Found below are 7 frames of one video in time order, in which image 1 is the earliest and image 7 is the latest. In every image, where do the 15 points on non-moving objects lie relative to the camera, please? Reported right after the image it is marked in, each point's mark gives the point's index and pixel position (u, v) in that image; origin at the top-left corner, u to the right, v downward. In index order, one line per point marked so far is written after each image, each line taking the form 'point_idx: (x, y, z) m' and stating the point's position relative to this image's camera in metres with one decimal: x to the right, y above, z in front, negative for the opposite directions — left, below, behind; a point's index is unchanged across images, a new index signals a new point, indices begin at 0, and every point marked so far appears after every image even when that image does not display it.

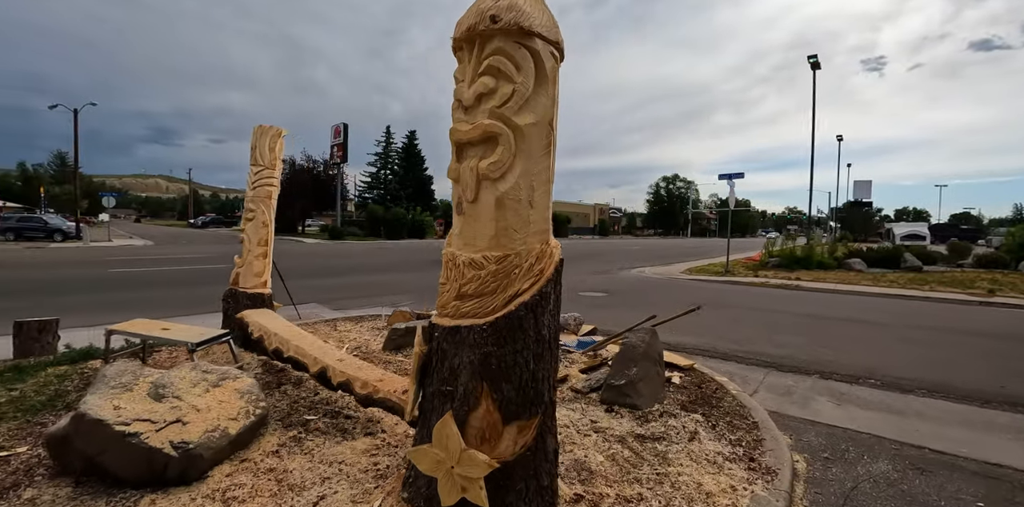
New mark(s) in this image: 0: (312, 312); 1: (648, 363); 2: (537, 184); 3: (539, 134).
0: (-2.7, -0.8, +6.7) m
1: (+1.0, -0.8, +3.6) m
2: (+0.1, +0.3, +2.1) m
3: (+0.1, +0.5, +2.0) m
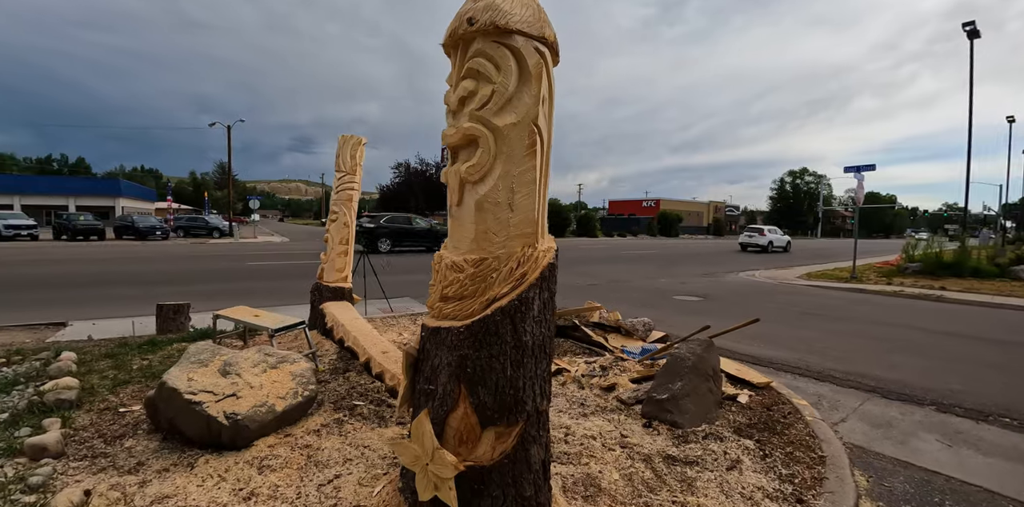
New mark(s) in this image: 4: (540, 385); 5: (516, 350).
0: (-1.6, -0.8, +7.2) m
1: (+1.3, -0.8, +3.3) m
2: (0.0, +0.3, +2.0) m
3: (0.0, +0.5, +2.0) m
4: (+0.1, -0.6, +2.1) m
5: (0.0, -0.4, +2.0) m
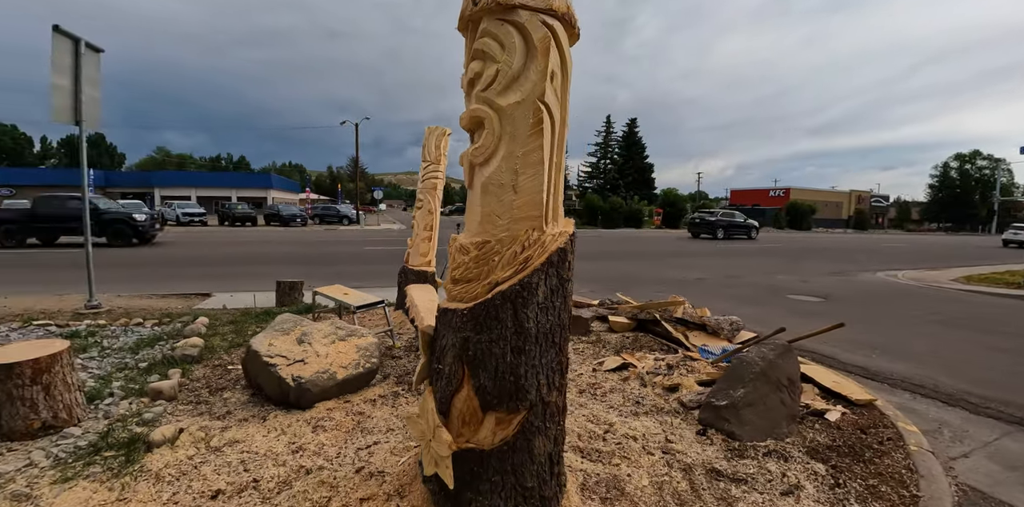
0: (-0.2, -0.6, +7.4) m
1: (+1.5, -0.8, +2.9) m
2: (0.0, +0.3, +1.9) m
3: (0.0, +0.6, +1.9) m
4: (+0.2, -0.5, +2.1) m
5: (0.0, -0.3, +2.0) m
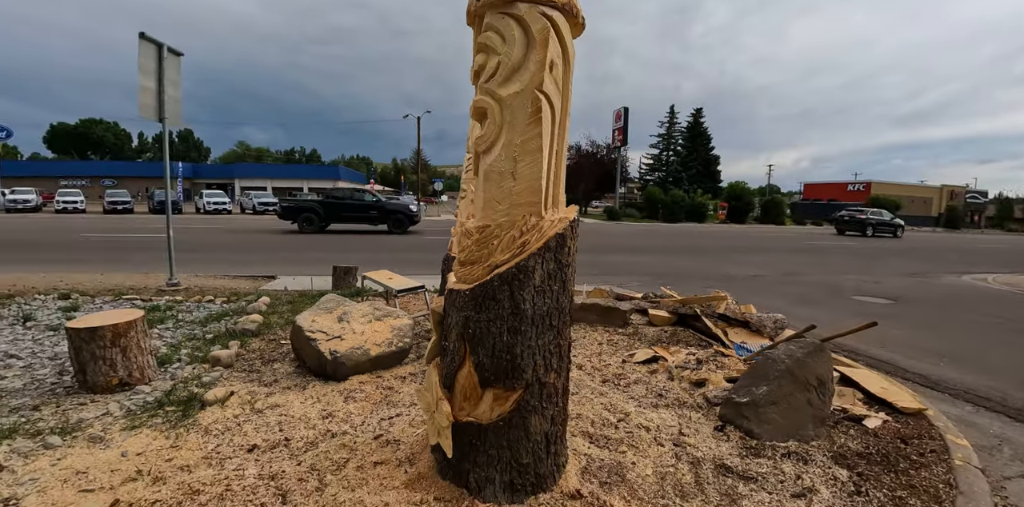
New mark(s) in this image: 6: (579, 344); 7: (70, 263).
0: (+0.5, -0.4, +7.5) m
1: (+1.6, -0.8, +2.8) m
2: (0.0, +0.4, +2.0) m
3: (0.0, +0.6, +2.0) m
4: (+0.1, -0.4, +2.1) m
5: (0.0, -0.3, +2.1) m
6: (+0.6, -0.8, +4.5) m
7: (-5.8, -0.1, +6.3) m
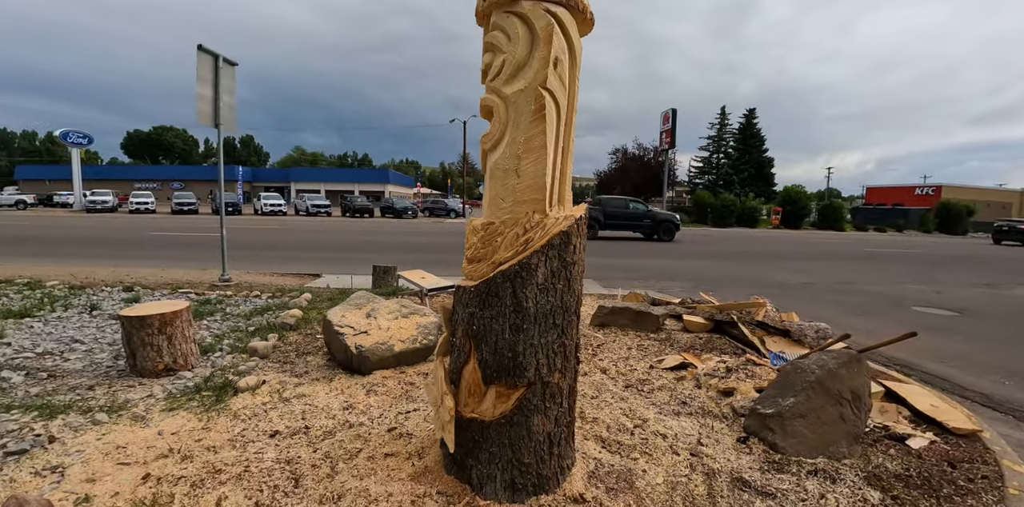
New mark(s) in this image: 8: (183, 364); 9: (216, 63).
0: (+1.0, -0.5, +7.4) m
1: (+1.7, -0.8, +2.7) m
2: (+0.1, +0.4, +2.0) m
3: (+0.1, +0.6, +2.0) m
4: (+0.2, -0.4, +2.1) m
5: (0.0, -0.3, +2.0) m
6: (+0.9, -0.9, +4.4) m
7: (-5.3, -0.1, +6.9) m
8: (-2.3, -0.8, +3.5) m
9: (-3.4, +2.2, +5.6) m
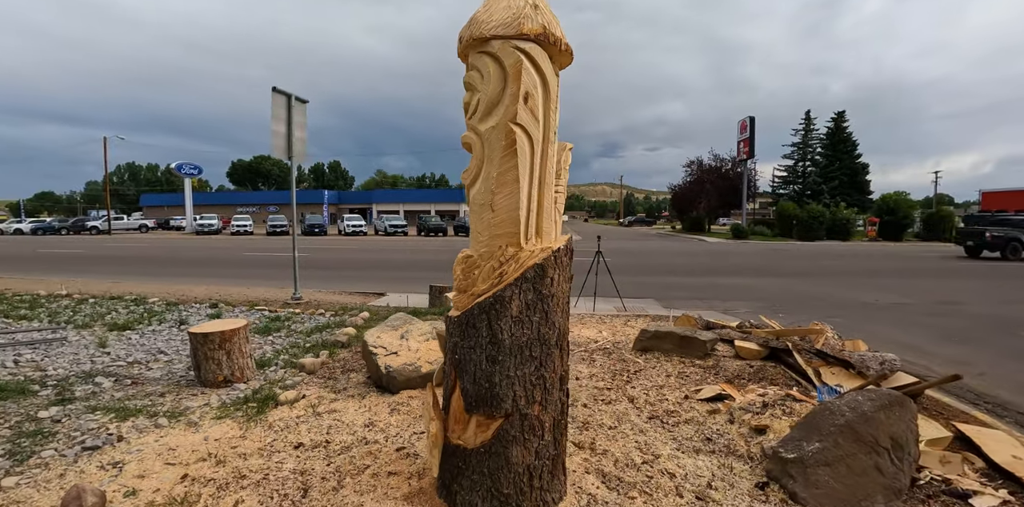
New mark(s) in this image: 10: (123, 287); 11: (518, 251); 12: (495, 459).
0: (+1.8, -0.8, +7.2) m
1: (+1.7, -0.9, +2.4) m
2: (-0.1, +0.3, +2.1) m
3: (-0.1, +0.5, +2.0) m
4: (+0.1, -0.6, +2.1) m
5: (-0.1, -0.4, +2.1) m
6: (+1.2, -1.1, +4.3) m
7: (-4.5, -0.4, +7.8) m
8: (-2.2, -1.0, +3.9) m
9: (-2.8, +1.9, +6.2) m
10: (-5.0, -0.4, +6.2) m
11: (0.0, 0.0, +2.1) m
12: (-0.1, -0.9, +2.1) m
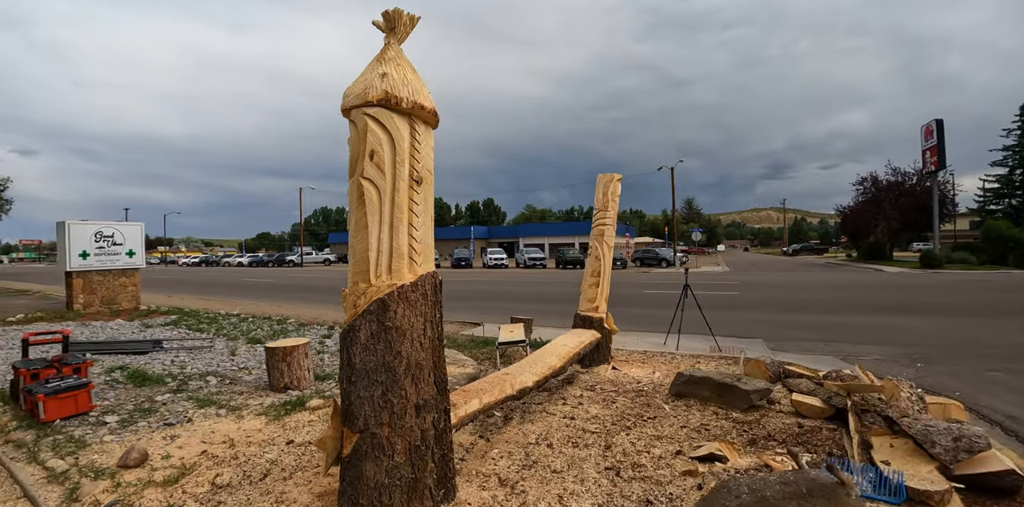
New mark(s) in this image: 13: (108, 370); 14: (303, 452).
0: (+2.8, -1.2, +6.4) m
1: (+0.9, -1.1, +2.0) m
2: (-0.8, +0.1, +2.4) m
3: (-0.8, +0.3, +2.4) m
4: (-0.7, -0.8, +2.3) m
5: (-0.8, -0.6, +2.4) m
6: (+1.2, -1.4, +3.9) m
7: (-2.8, -1.0, +9.3) m
8: (-2.1, -1.3, +4.7) m
9: (-1.8, +1.5, +7.3) m
10: (-3.8, -0.9, +8.0) m
11: (-0.7, -0.2, +2.3) m
12: (-0.8, -1.1, +2.4) m
13: (-3.9, -1.1, +4.8) m
14: (-1.4, -1.4, +3.4) m
